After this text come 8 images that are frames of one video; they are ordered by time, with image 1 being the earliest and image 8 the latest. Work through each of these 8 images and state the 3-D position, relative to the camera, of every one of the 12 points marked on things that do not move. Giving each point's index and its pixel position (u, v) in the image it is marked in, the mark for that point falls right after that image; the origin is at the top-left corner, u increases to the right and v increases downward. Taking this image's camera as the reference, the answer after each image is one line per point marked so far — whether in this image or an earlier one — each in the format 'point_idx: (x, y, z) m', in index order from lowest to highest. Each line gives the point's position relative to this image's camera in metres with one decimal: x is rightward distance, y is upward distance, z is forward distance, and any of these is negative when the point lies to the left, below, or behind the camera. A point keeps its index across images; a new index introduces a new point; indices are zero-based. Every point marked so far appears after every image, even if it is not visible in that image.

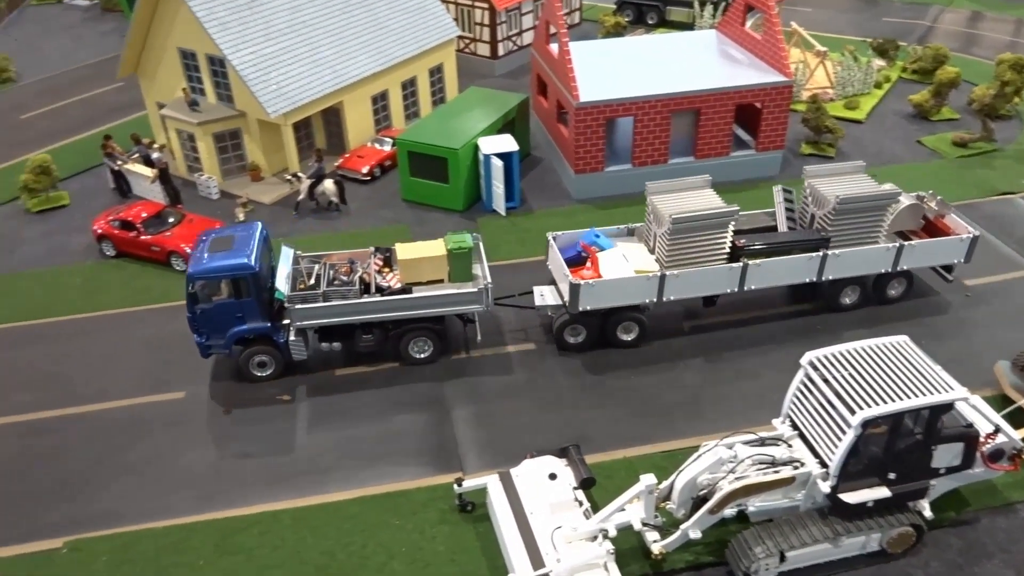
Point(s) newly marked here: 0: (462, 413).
0: (-0.9, -2.2, +14.6) m
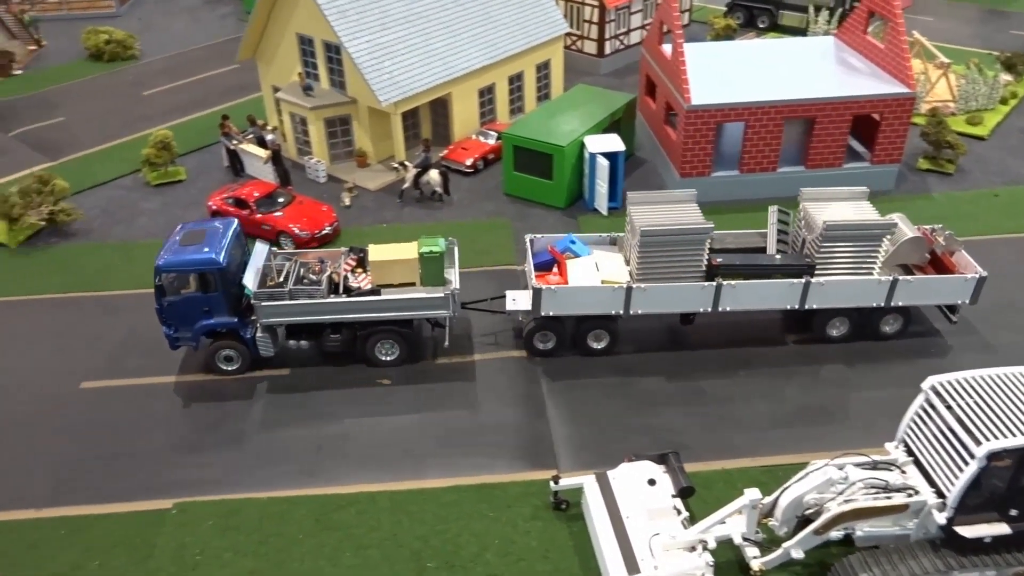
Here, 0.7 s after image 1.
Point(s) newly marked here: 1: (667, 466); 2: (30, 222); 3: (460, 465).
0: (+0.7, -2.1, +14.6) m
1: (+2.2, -2.6, +12.2) m
2: (-11.2, +1.5, +19.7) m
3: (-0.9, -2.8, +13.5) m
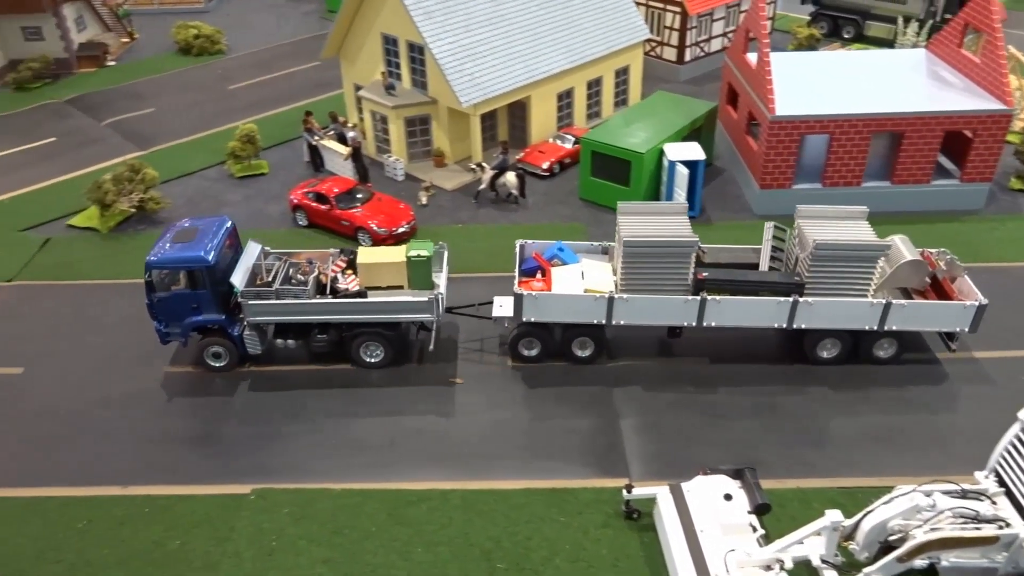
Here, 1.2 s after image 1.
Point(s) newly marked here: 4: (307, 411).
0: (+2.0, -2.3, +14.5) m
1: (+3.3, -2.7, +12.0) m
2: (-9.4, +1.9, +20.4) m
3: (+0.3, -2.9, +13.6) m
4: (-3.6, -2.2, +14.8) m
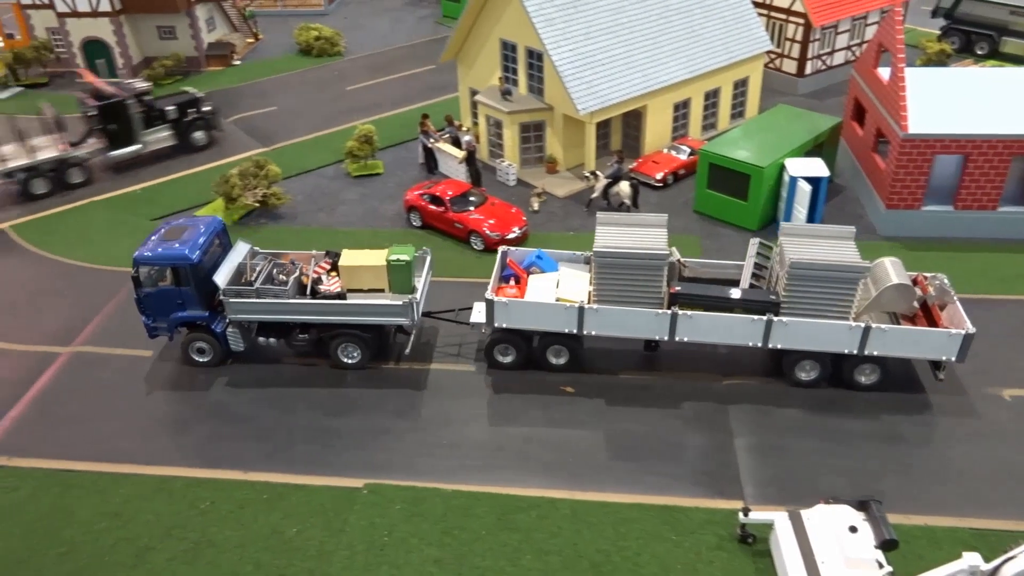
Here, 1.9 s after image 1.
0: (+3.8, -2.5, +14.2) m
1: (+4.8, -3.1, +11.5) m
2: (-6.6, +2.1, +21.2) m
3: (+2.0, -3.1, +13.4) m
4: (-1.7, -2.2, +15.0) m
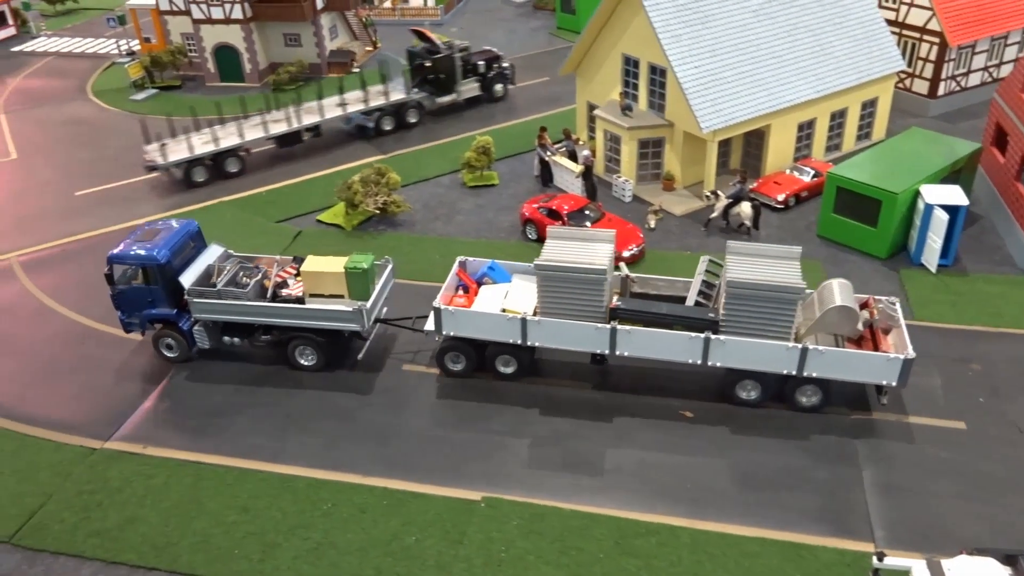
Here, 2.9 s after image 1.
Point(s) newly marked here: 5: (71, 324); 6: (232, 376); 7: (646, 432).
0: (+5.8, -3.1, +13.6) m
1: (+6.4, -3.6, +10.9) m
2: (-3.7, +2.0, +21.7) m
3: (+3.9, -3.5, +13.0) m
4: (+0.4, -2.4, +15.0) m
5: (-9.7, -0.8, +18.6) m
6: (-5.5, -1.7, +16.8) m
7: (+2.3, -2.5, +14.7) m
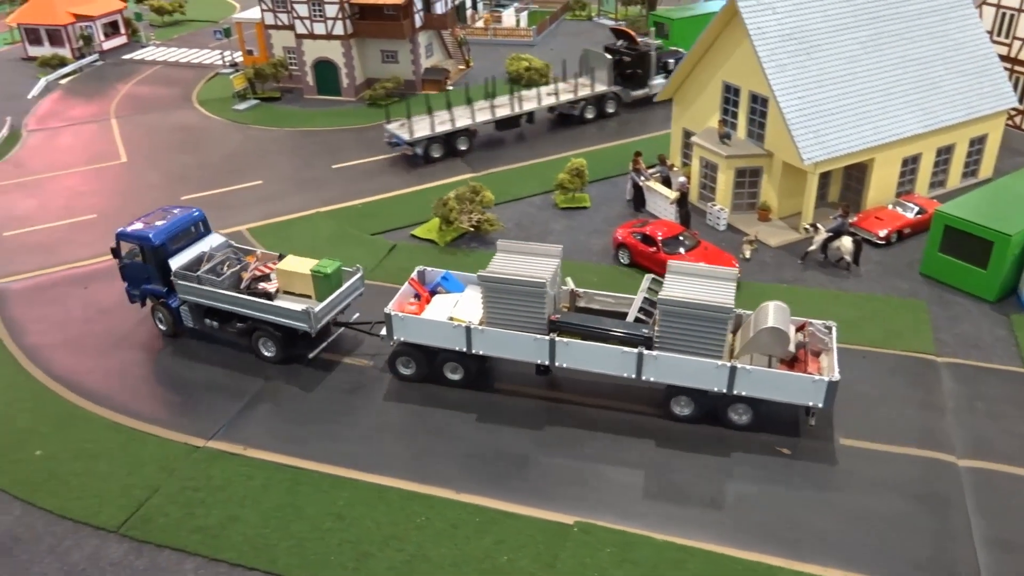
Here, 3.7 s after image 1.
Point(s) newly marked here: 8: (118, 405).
0: (+7.2, -3.8, +13.1) m
1: (+7.7, -4.3, +10.3) m
2: (-1.3, +1.6, +22.0) m
3: (+5.3, -4.1, +12.6) m
4: (+2.0, -2.9, +14.9) m
5: (-7.7, -0.8, +19.3) m
6: (-3.7, -1.9, +17.1) m
7: (+3.9, -3.1, +14.5) m
8: (-7.8, -2.3, +16.7) m
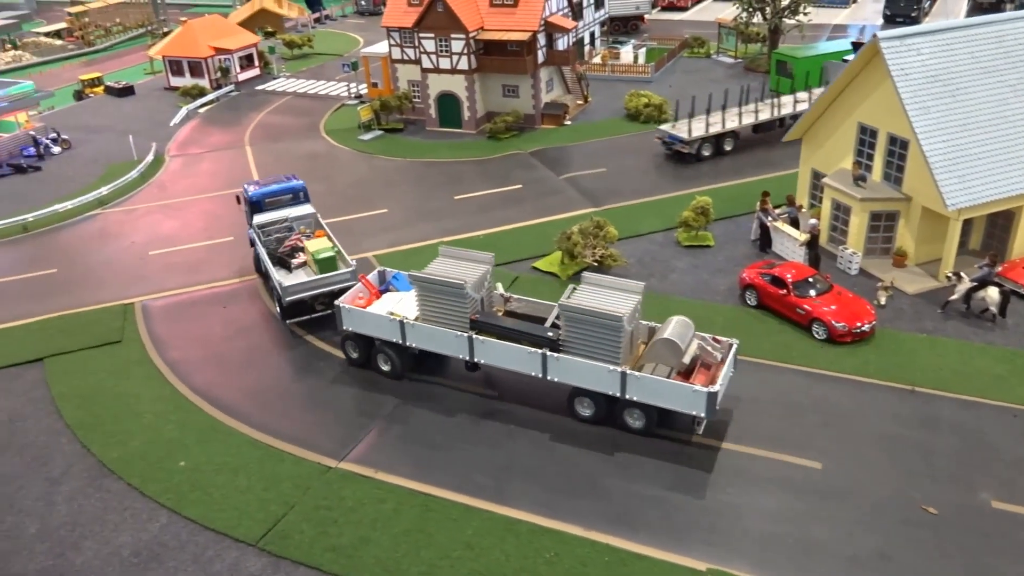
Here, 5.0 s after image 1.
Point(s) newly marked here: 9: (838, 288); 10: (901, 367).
0: (+9.2, -4.6, +12.1) m
1: (+9.3, -5.1, +9.2) m
2: (+1.9, +0.7, +22.0) m
3: (+7.2, -4.9, +11.8) m
4: (+4.3, -3.6, +14.5) m
5: (-4.8, -1.3, +20.0) m
6: (-1.2, -2.5, +17.3) m
7: (+6.1, -3.9, +13.9) m
8: (-5.3, -2.7, +17.4) m
9: (+7.6, 0.0, +19.6) m
10: (+8.2, -1.7, +17.7) m
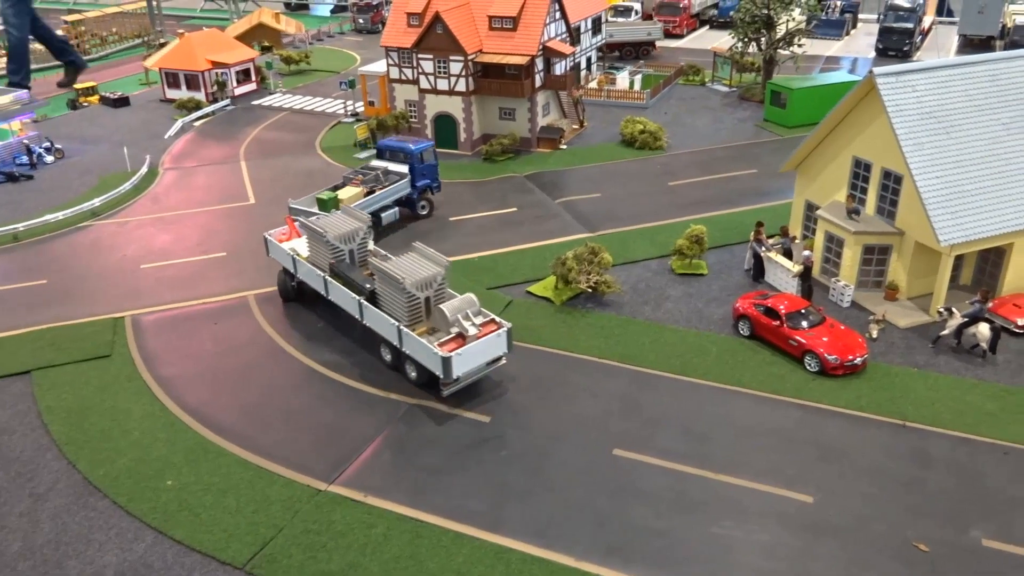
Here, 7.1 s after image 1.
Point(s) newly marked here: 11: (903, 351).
0: (+9.1, -5.3, +12.1) m
1: (+9.2, -5.6, +9.3) m
2: (+1.7, 0.0, +22.1) m
3: (+7.0, -5.4, +11.8) m
4: (+4.1, -4.2, +14.5) m
5: (-5.0, -1.8, +19.9) m
6: (-1.3, -3.0, +17.3) m
7: (+6.0, -4.5, +13.8) m
8: (-5.5, -3.1, +17.2) m
9: (+7.4, -0.8, +19.7) m
10: (+8.0, -2.4, +17.7) m
11: (+9.0, -1.4, +19.6) m
